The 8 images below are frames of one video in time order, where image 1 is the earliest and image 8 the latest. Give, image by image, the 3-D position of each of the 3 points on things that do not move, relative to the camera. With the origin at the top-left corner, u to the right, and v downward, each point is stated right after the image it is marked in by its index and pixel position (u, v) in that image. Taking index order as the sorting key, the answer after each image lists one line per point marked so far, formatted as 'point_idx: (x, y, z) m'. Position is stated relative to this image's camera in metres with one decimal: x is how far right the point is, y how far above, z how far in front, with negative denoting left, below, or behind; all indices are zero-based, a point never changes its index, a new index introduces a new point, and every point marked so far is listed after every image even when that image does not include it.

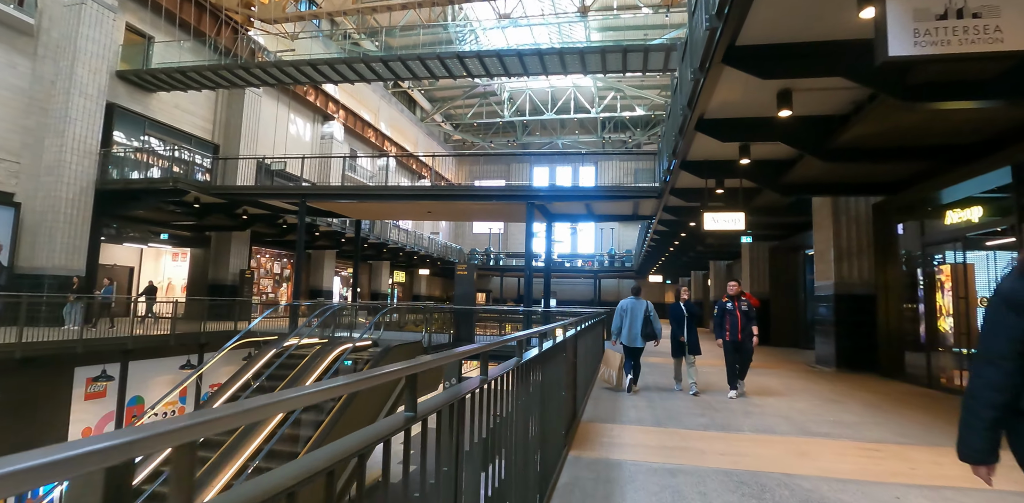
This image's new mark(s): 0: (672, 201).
0: (+4.2, +1.3, +12.5) m
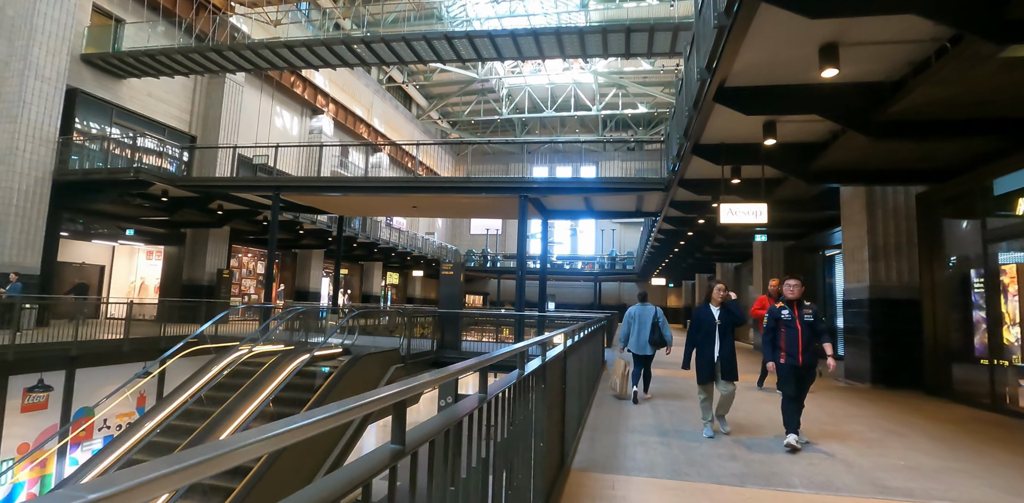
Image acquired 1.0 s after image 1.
0: (+4.0, +1.3, +11.3) m
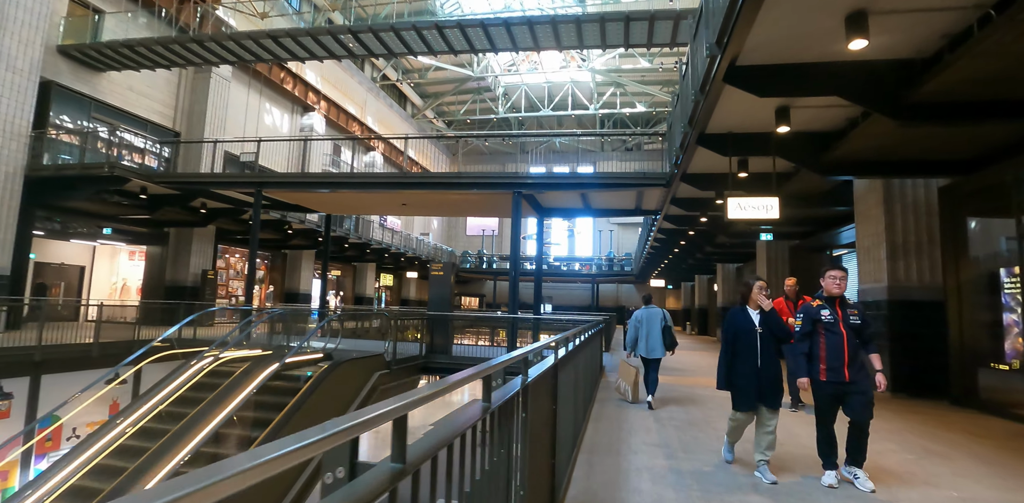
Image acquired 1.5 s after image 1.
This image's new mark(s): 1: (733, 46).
0: (+3.8, +1.4, +10.7) m
1: (+2.3, +2.1, +4.9) m
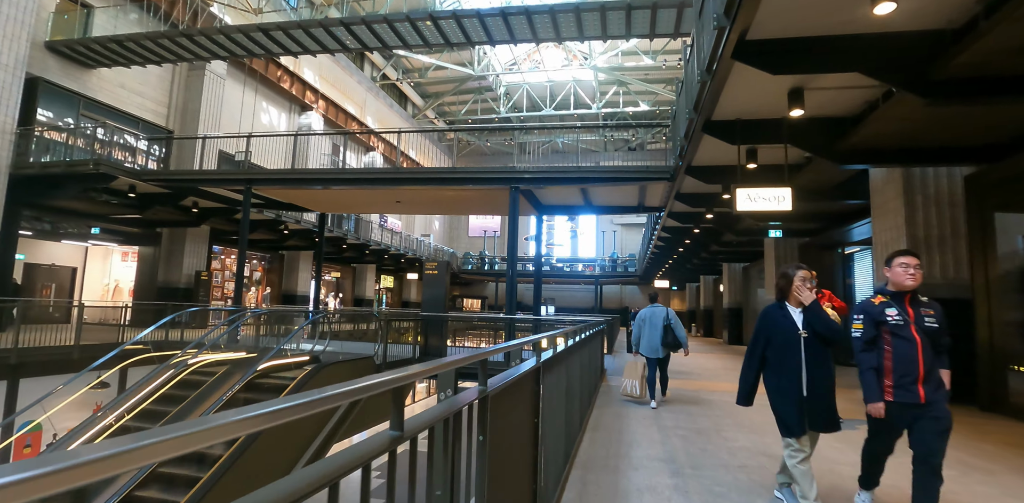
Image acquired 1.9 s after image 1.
0: (+3.7, +1.4, +10.2) m
1: (+2.1, +2.2, +4.4) m
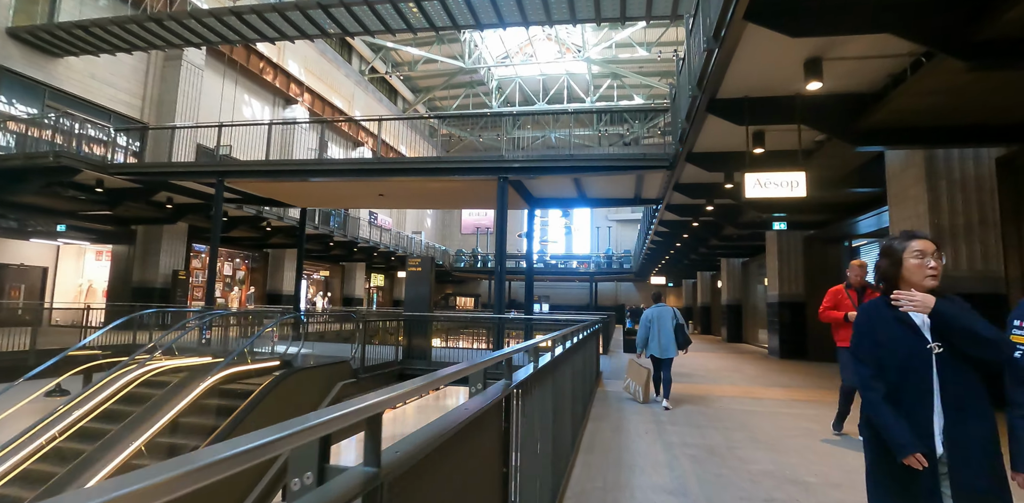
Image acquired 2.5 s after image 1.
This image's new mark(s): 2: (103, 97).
0: (+3.5, +1.5, +9.5) m
1: (+1.9, +2.3, +3.7) m
2: (-14.5, +5.5, +16.9) m
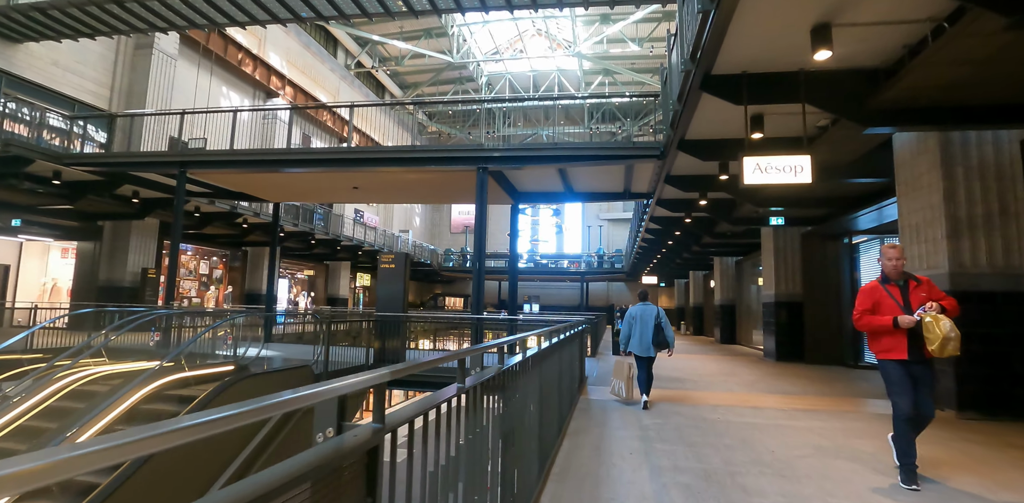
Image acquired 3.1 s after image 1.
0: (+3.1, +1.6, +8.9) m
1: (+1.7, +2.4, +3.0) m
2: (-15.0, +5.6, +16.0) m
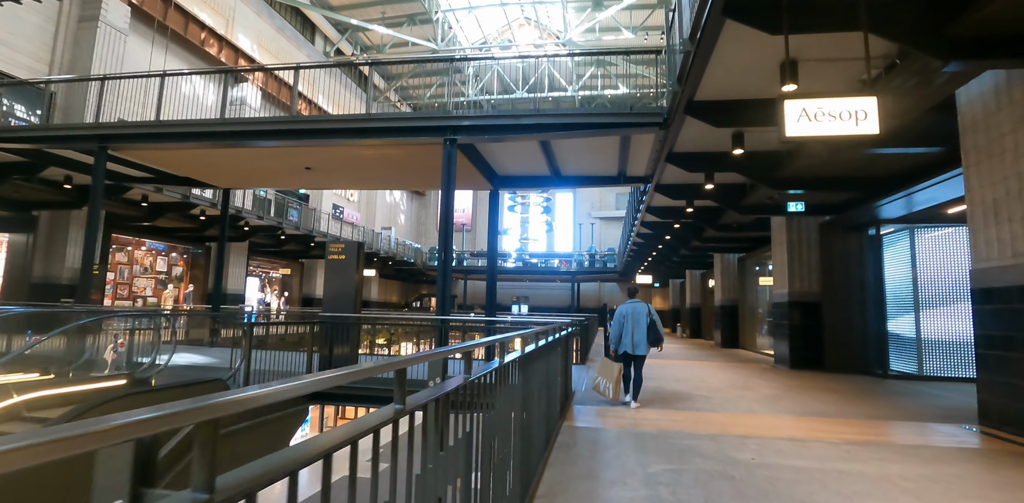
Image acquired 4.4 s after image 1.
0: (+2.7, +1.8, +7.4) m
1: (+1.3, +2.6, +1.6) m
2: (-15.5, +5.8, +14.3) m
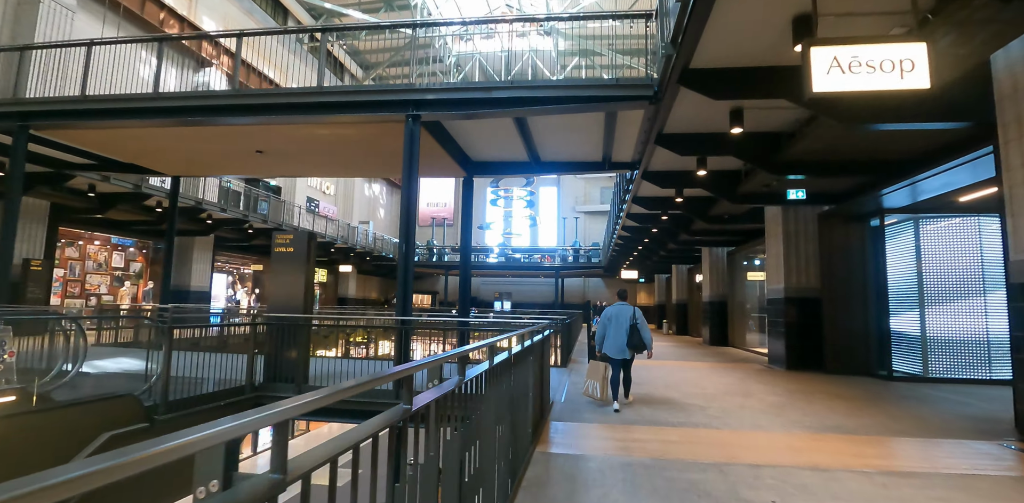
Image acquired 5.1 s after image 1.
0: (+2.3, +1.9, +6.6) m
1: (+1.1, +2.7, +0.7) m
2: (-16.1, +6.0, +12.9) m
